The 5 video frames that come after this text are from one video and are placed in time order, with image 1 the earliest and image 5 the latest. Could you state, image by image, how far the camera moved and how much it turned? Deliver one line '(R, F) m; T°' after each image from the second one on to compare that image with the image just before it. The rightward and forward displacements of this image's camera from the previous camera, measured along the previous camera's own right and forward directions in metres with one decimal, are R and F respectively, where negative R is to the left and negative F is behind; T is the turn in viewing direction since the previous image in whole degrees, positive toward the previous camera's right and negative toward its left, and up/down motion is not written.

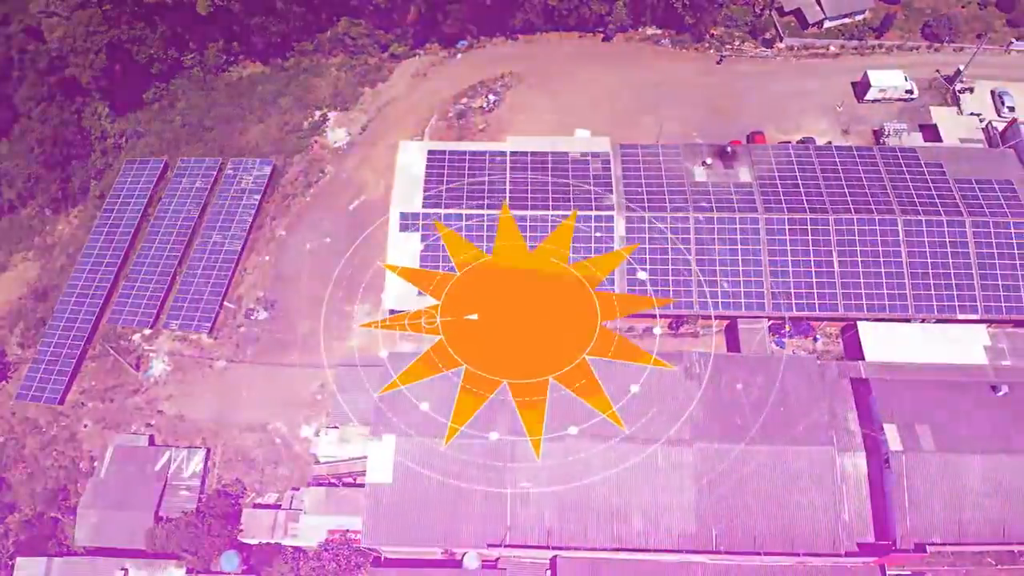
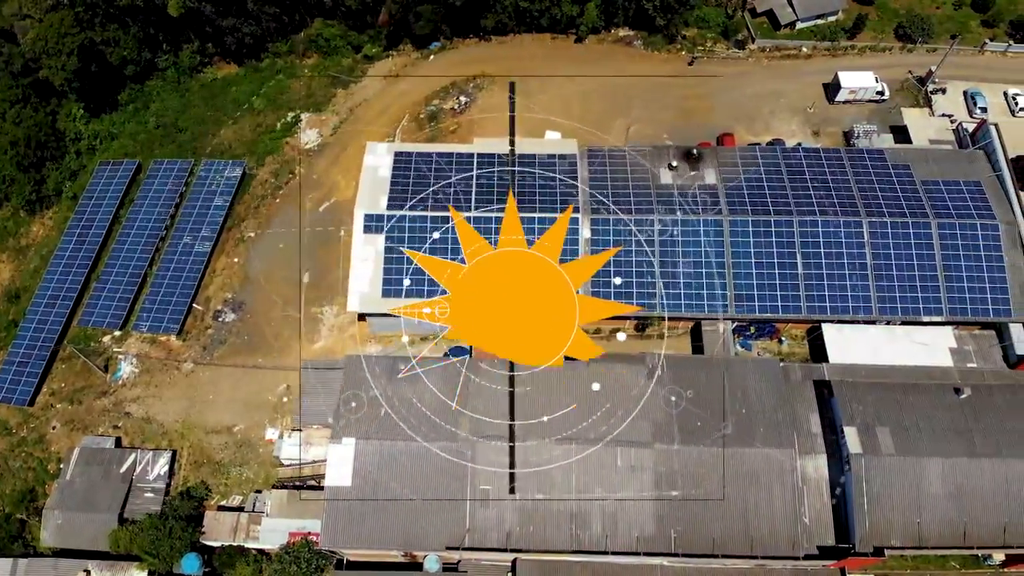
(+3.5, +0.1) m; 0°
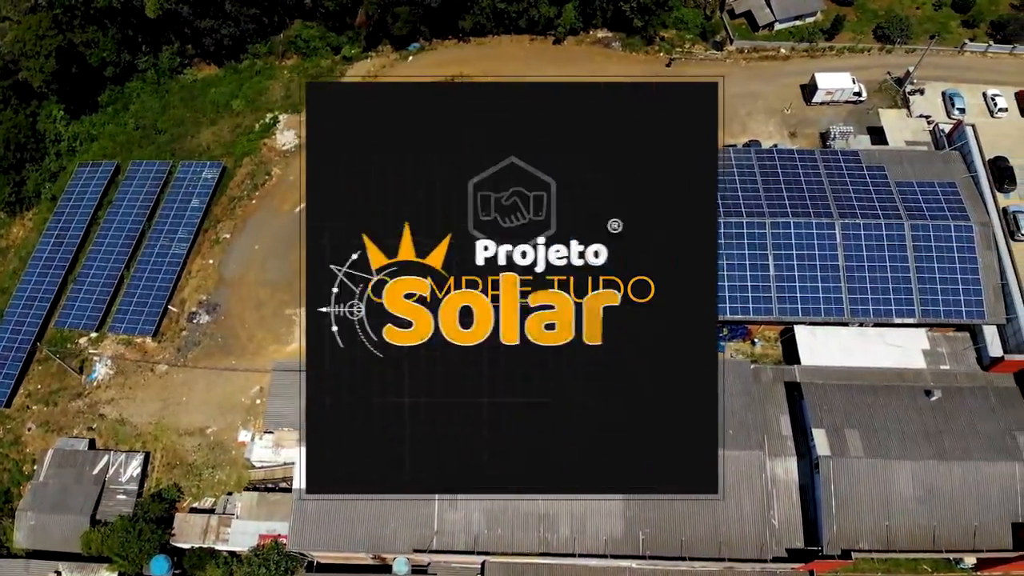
(+2.7, +0.1) m; 0°
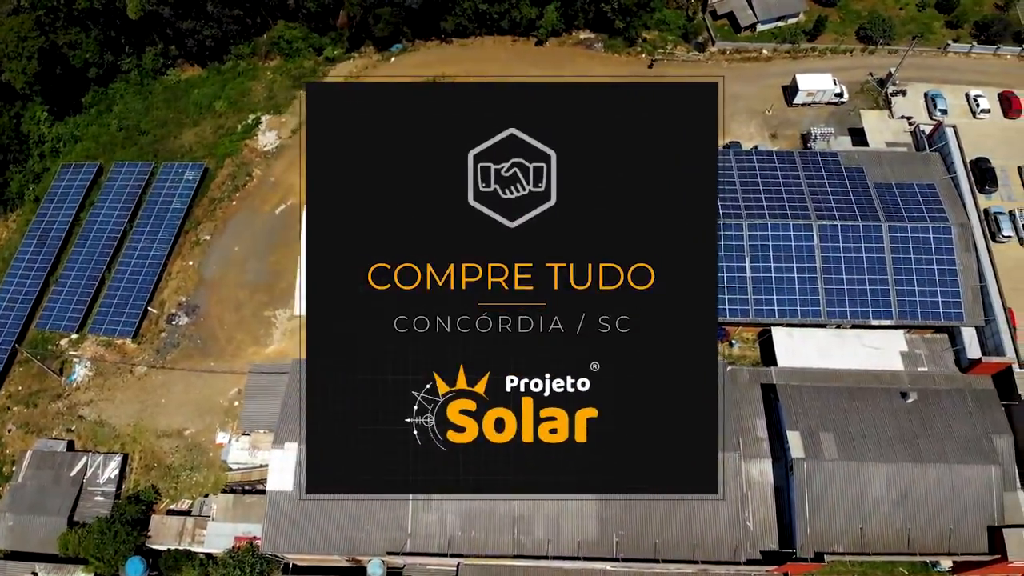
(+2.2, +0.1) m; 0°
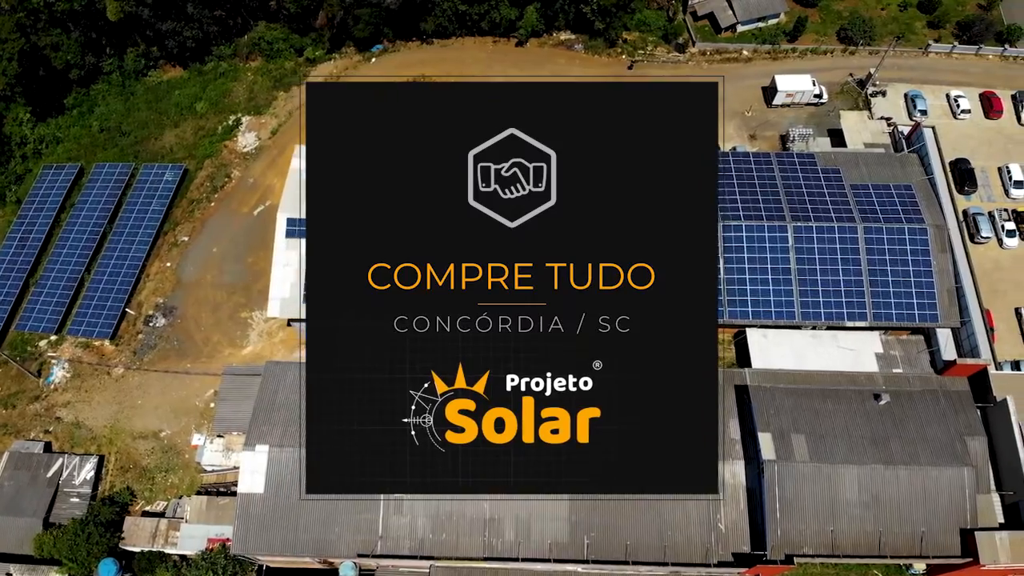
(+2.4, +0.1) m; 0°
